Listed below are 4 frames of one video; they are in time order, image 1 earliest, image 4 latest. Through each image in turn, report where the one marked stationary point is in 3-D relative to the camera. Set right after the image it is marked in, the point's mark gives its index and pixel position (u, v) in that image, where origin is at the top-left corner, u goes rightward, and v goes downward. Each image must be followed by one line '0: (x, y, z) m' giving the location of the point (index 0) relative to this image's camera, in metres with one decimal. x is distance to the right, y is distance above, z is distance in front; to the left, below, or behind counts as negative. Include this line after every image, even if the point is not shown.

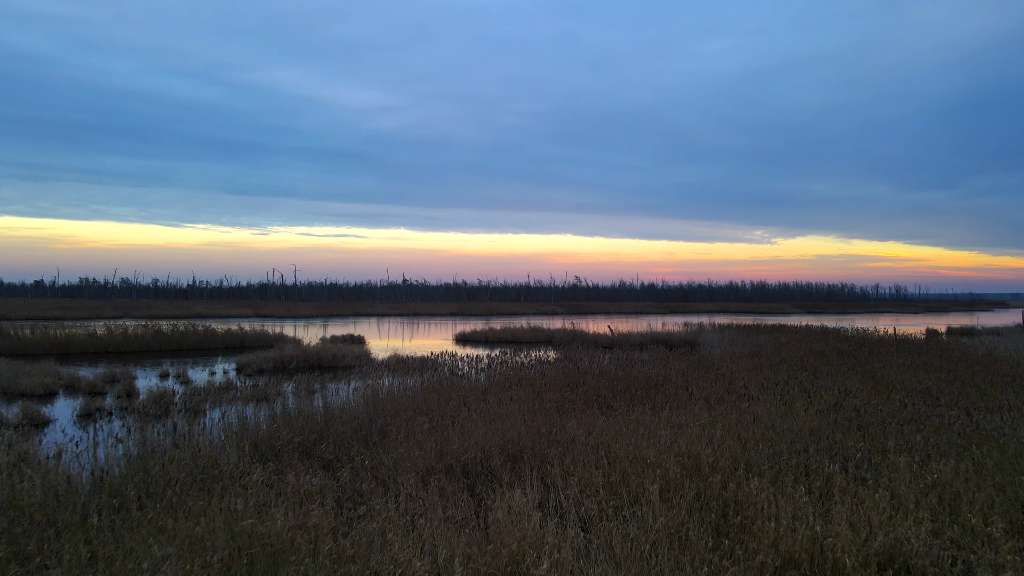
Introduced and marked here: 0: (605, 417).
0: (+1.0, -1.4, +6.0) m
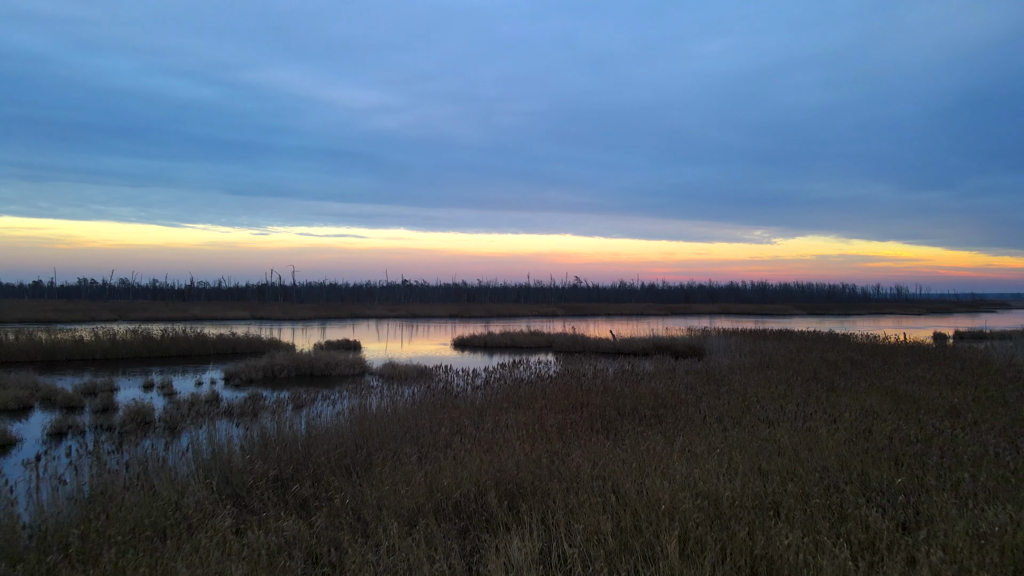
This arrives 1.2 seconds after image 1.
0: (+1.0, -1.5, +5.5) m
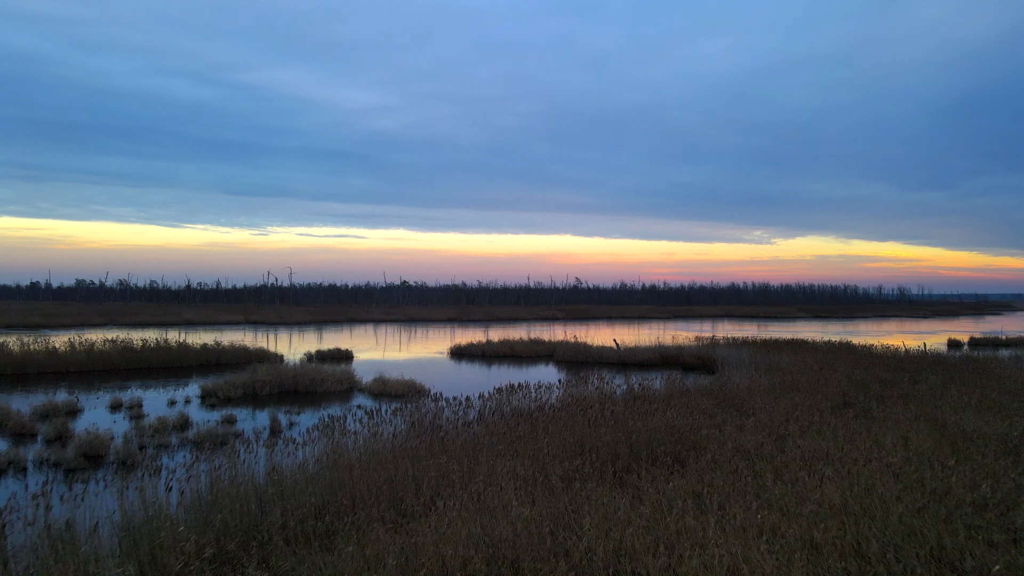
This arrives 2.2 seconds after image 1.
0: (+1.0, -1.8, +4.6) m
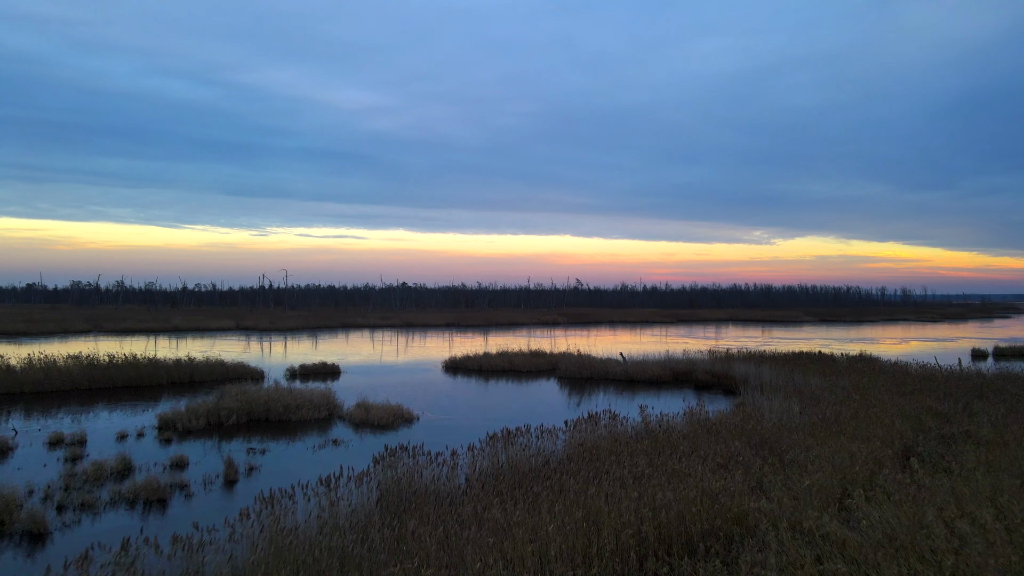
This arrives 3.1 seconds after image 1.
0: (+0.9, -2.1, +3.1) m
